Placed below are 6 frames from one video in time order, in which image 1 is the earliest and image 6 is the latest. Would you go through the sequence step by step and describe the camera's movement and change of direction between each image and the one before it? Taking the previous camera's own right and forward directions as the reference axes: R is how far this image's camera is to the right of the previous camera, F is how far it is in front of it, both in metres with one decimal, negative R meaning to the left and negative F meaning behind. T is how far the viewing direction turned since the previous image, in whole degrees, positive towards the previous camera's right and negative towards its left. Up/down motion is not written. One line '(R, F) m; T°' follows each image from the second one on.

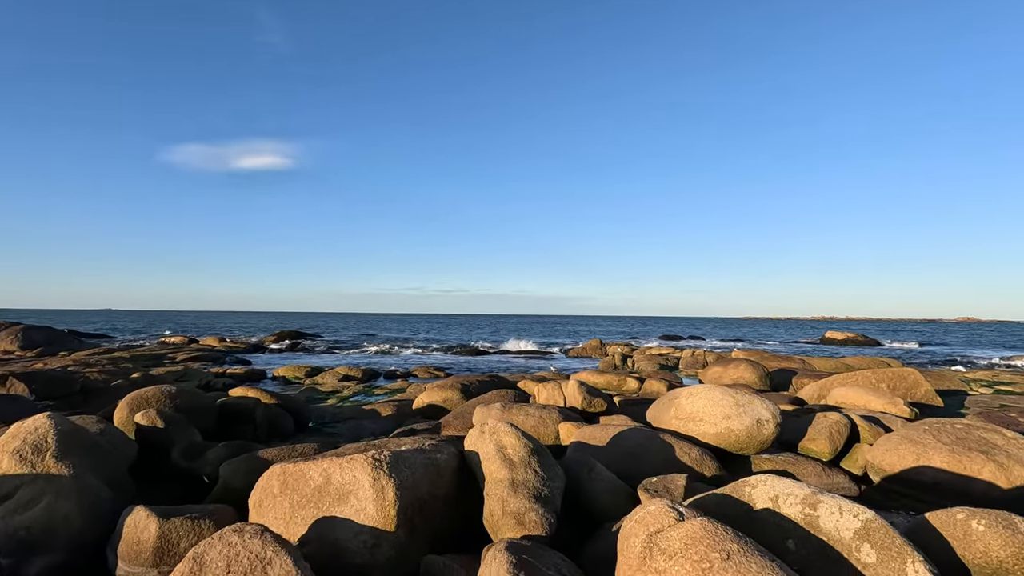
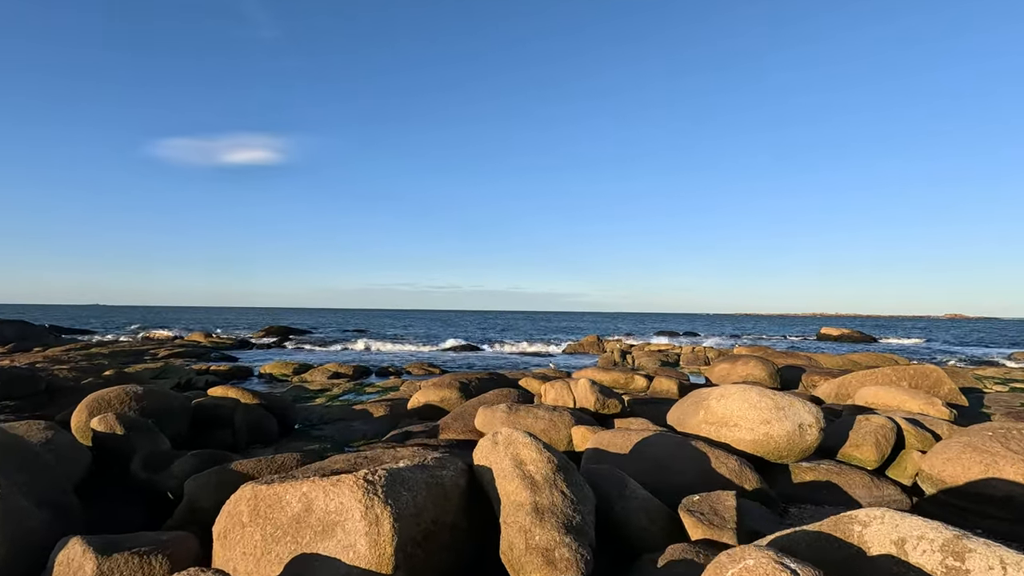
(-0.3, +1.0) m; +1°
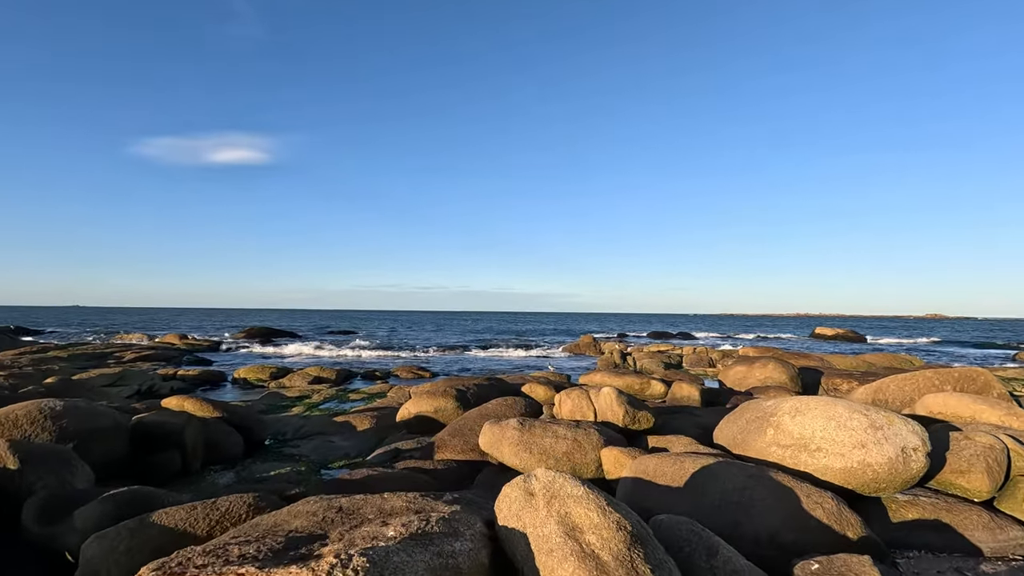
(-0.4, +1.7) m; +1°
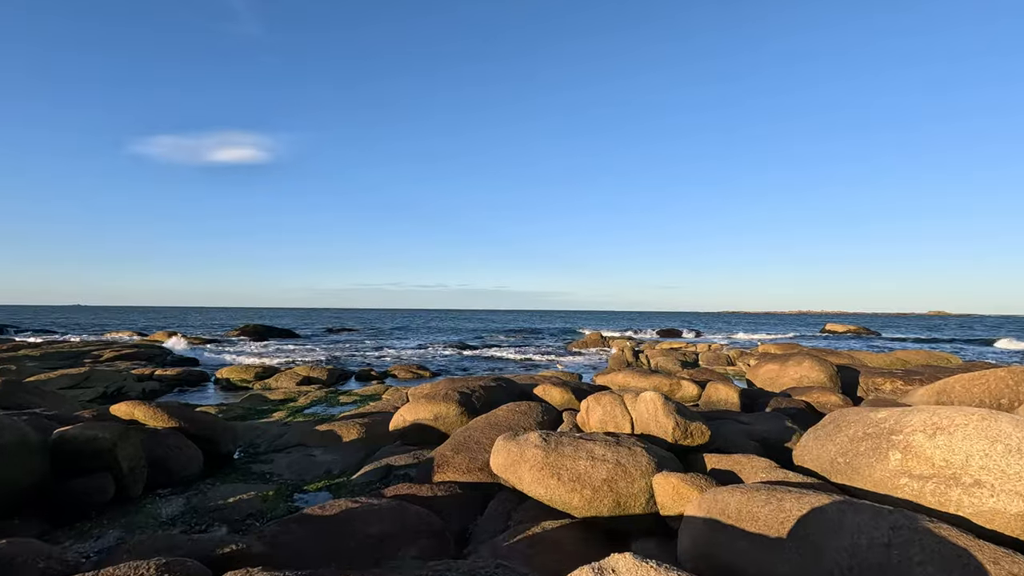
(-0.2, +1.7) m; 0°
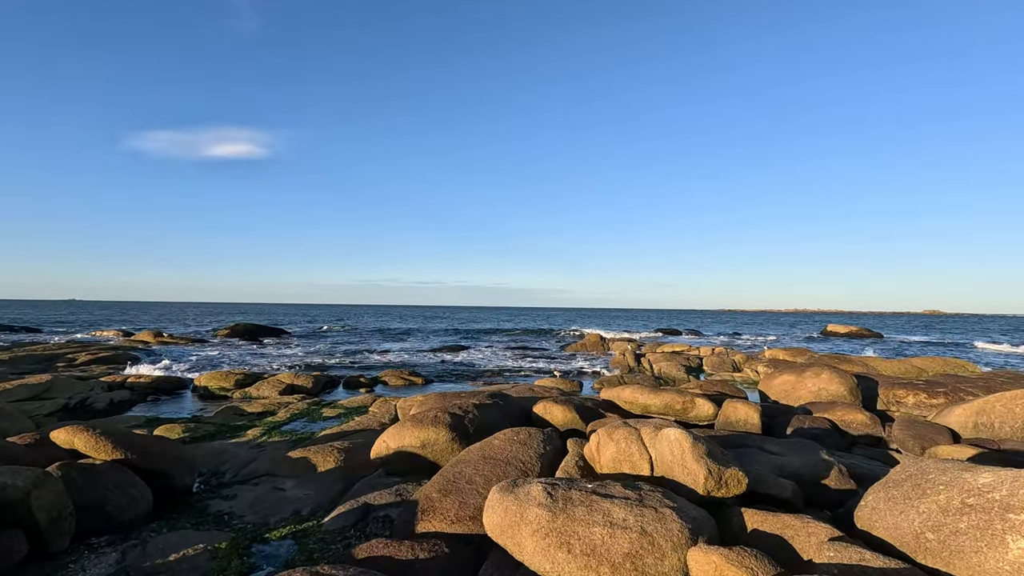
(0.0, +1.1) m; 0°
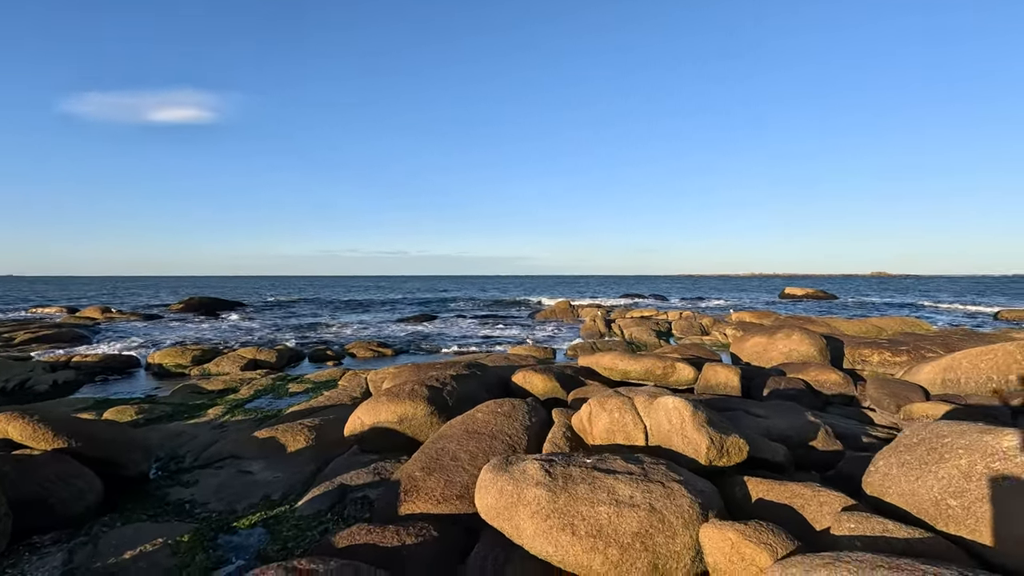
(-0.2, +0.5) m; +4°
